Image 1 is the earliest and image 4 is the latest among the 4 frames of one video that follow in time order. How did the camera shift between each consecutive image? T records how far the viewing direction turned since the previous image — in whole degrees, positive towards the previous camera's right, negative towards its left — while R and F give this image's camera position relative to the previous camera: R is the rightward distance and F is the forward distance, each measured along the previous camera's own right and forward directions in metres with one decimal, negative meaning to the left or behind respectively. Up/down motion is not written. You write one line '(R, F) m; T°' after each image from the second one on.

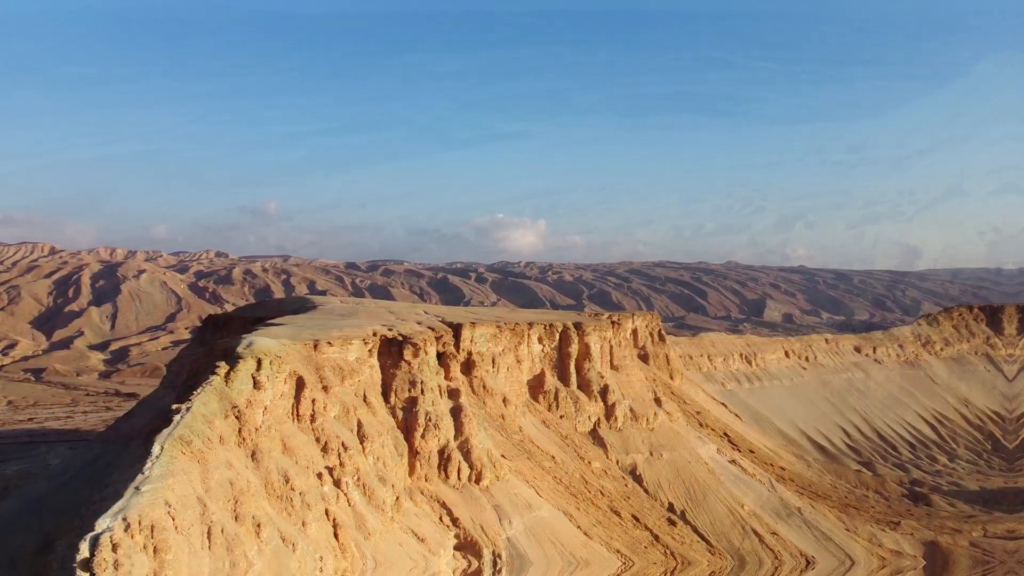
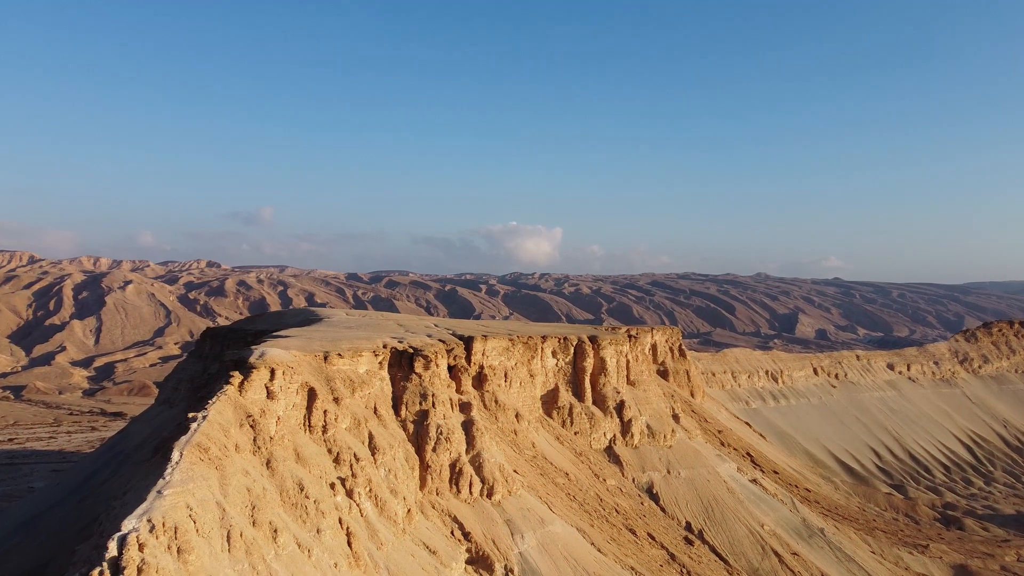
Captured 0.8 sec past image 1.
(+0.1, +1.4) m; -1°
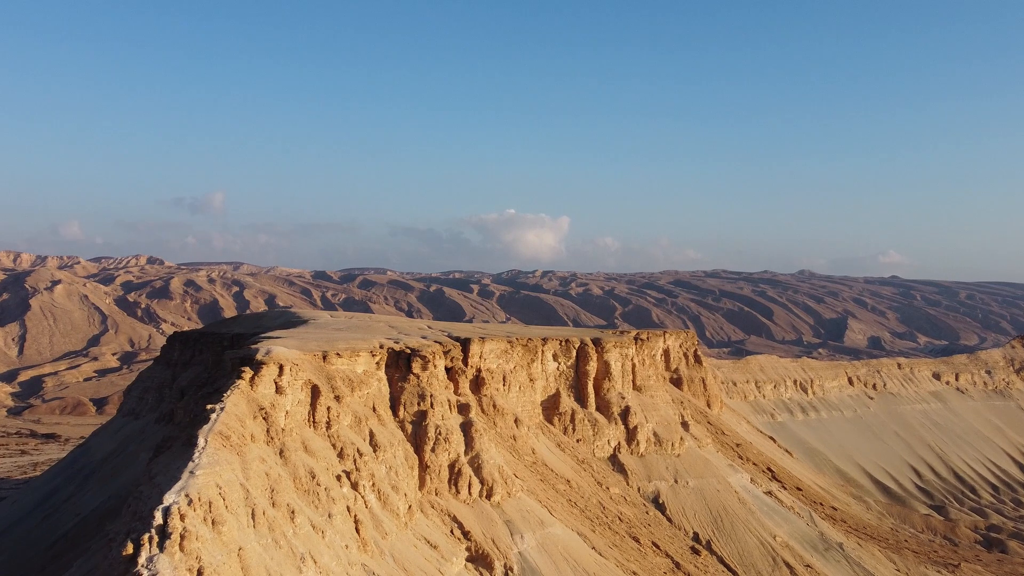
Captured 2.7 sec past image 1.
(+0.1, +2.9) m; 0°
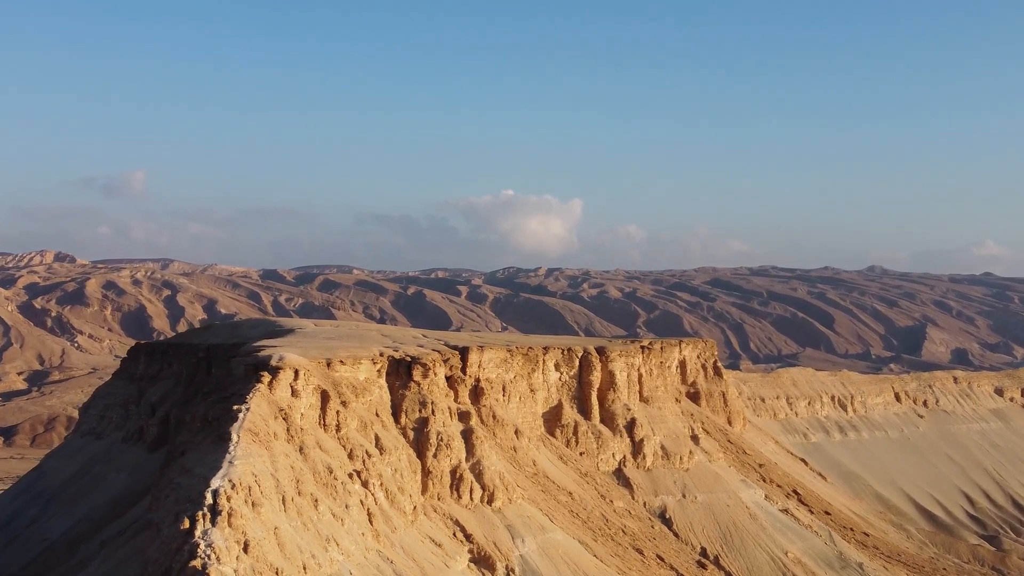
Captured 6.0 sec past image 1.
(0.0, +3.0) m; 0°
